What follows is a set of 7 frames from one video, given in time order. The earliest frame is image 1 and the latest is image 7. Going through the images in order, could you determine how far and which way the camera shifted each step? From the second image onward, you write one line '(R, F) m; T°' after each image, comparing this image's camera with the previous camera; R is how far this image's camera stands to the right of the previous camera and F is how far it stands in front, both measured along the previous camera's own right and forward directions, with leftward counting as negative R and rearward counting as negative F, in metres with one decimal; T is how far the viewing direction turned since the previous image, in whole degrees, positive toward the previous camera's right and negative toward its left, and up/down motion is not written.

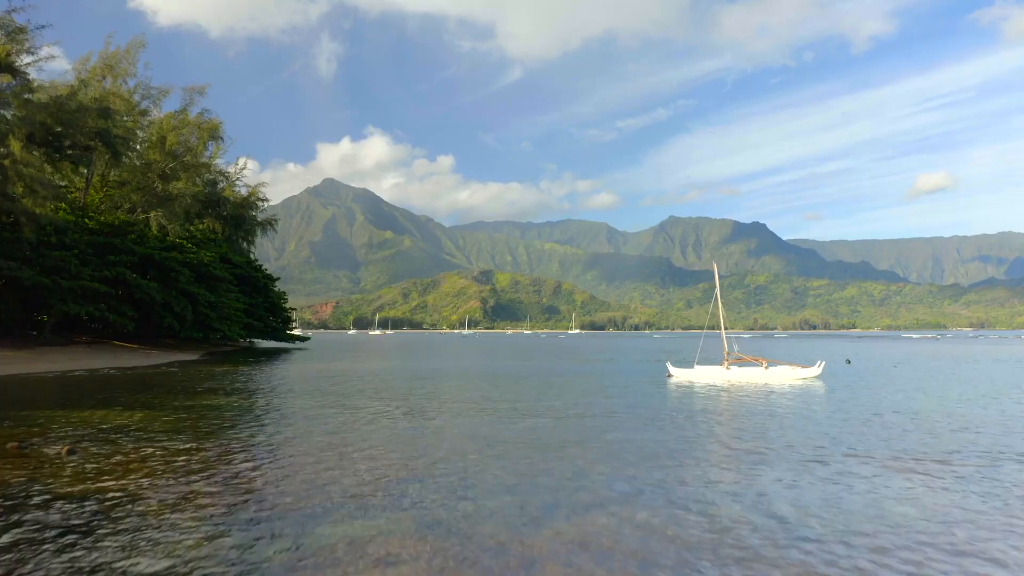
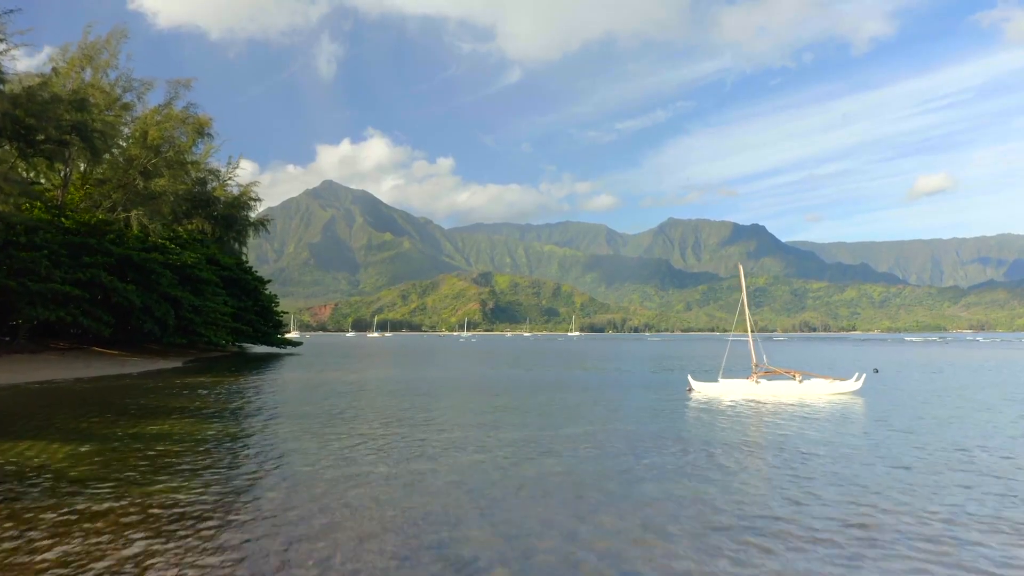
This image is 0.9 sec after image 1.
(-0.1, +1.8) m; 0°
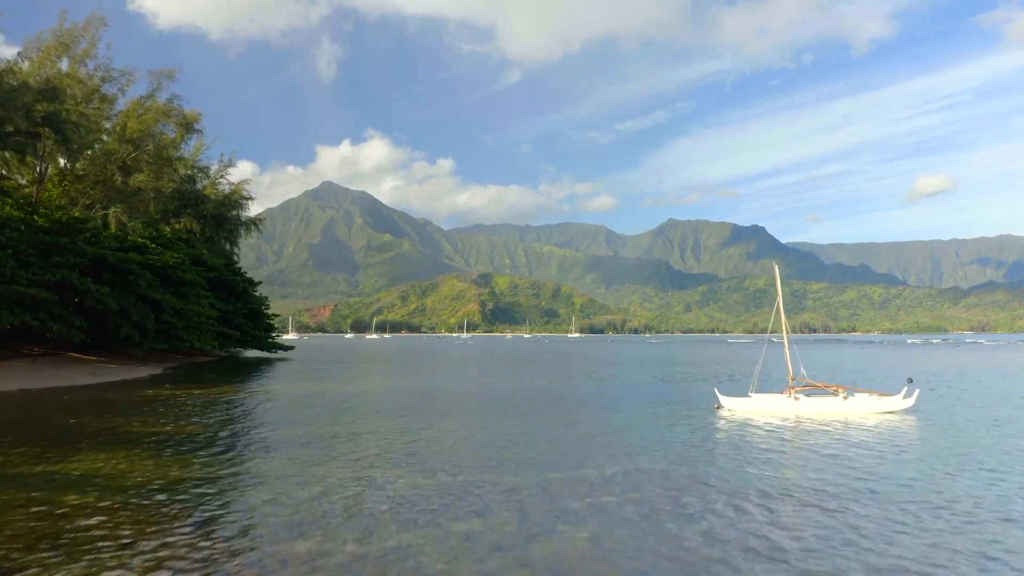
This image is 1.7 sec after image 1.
(-0.1, +1.9) m; 0°
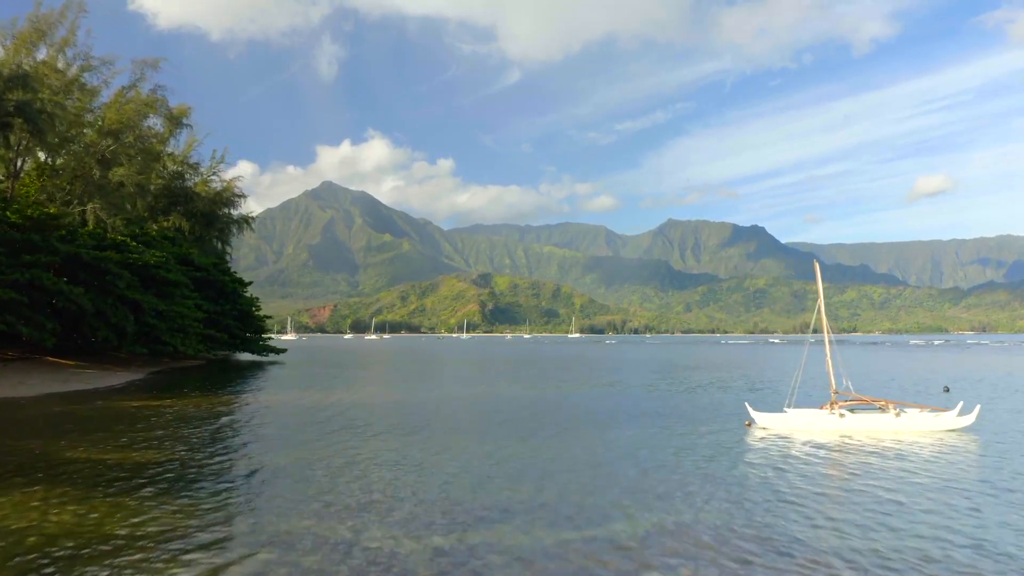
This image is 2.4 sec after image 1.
(-0.1, +1.6) m; 0°
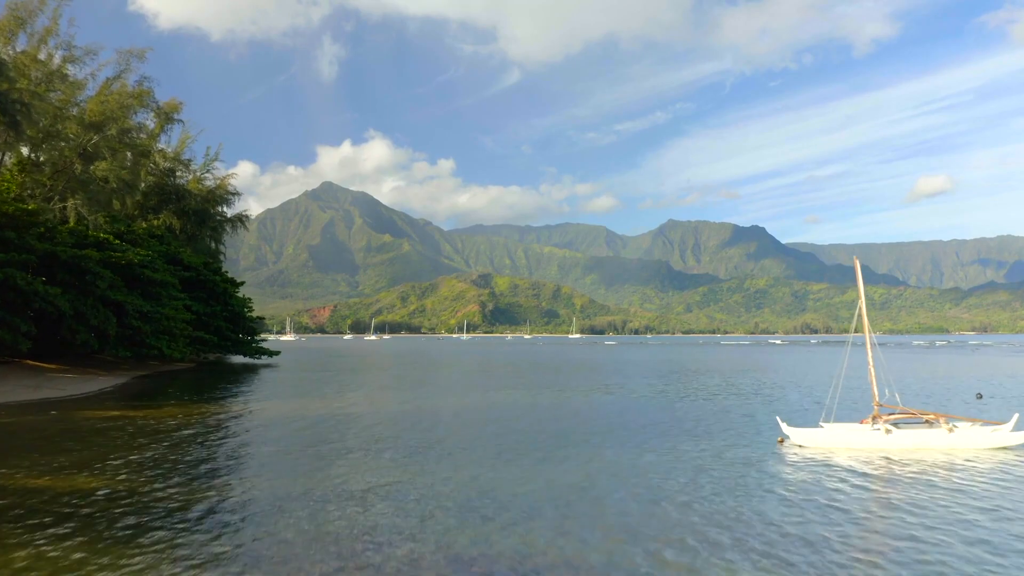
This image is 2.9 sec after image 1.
(-0.1, +1.3) m; 0°
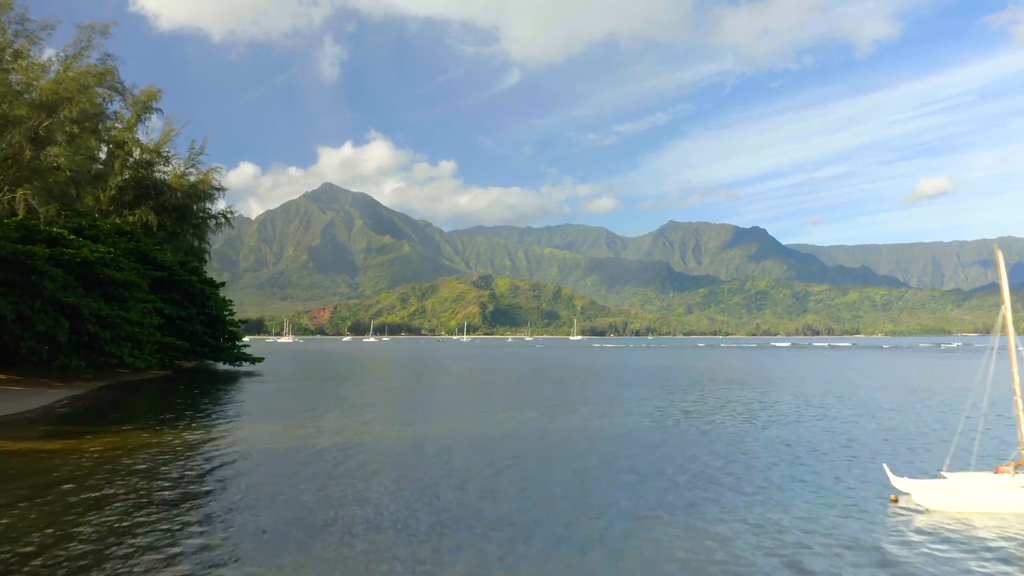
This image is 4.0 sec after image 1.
(-0.2, +3.0) m; 0°
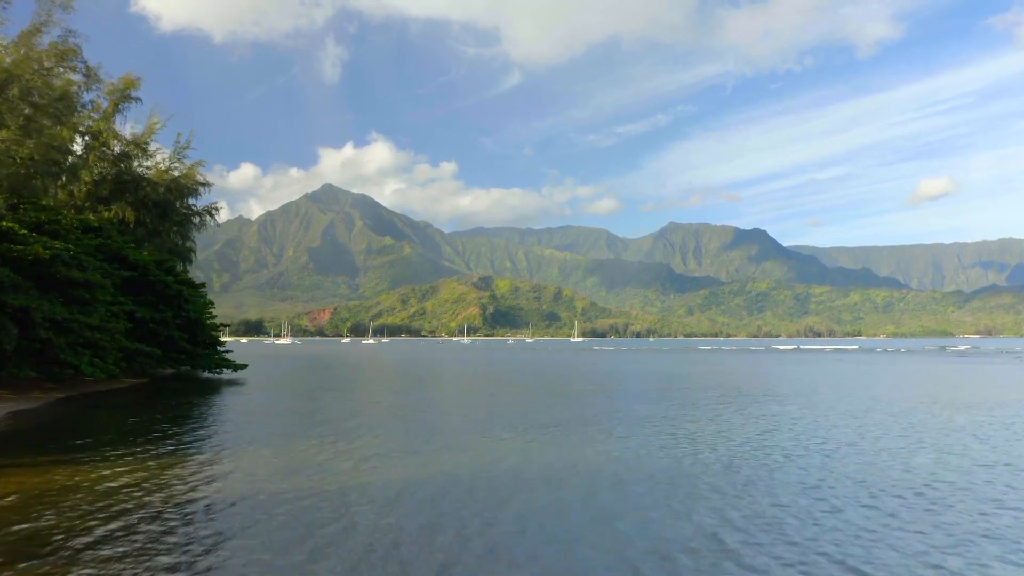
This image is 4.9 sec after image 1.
(-0.1, +2.6) m; 0°
